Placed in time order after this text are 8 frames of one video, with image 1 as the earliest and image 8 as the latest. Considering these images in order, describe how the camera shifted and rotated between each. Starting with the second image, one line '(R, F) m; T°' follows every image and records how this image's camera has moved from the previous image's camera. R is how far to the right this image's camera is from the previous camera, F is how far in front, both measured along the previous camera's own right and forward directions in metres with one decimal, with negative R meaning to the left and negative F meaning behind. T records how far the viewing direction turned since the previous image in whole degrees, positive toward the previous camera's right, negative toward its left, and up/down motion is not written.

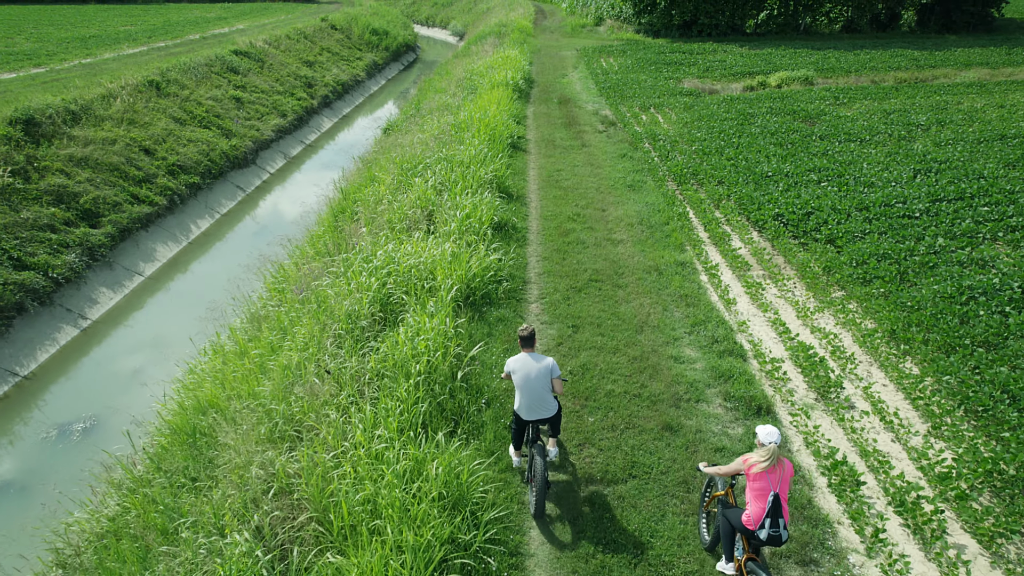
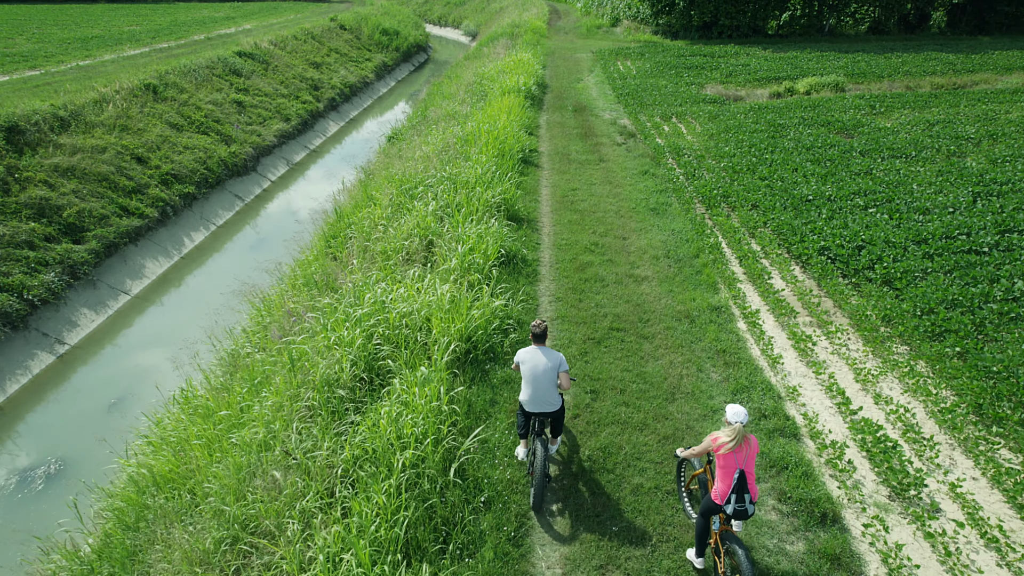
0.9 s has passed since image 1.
(0.0, +1.2) m; -1°
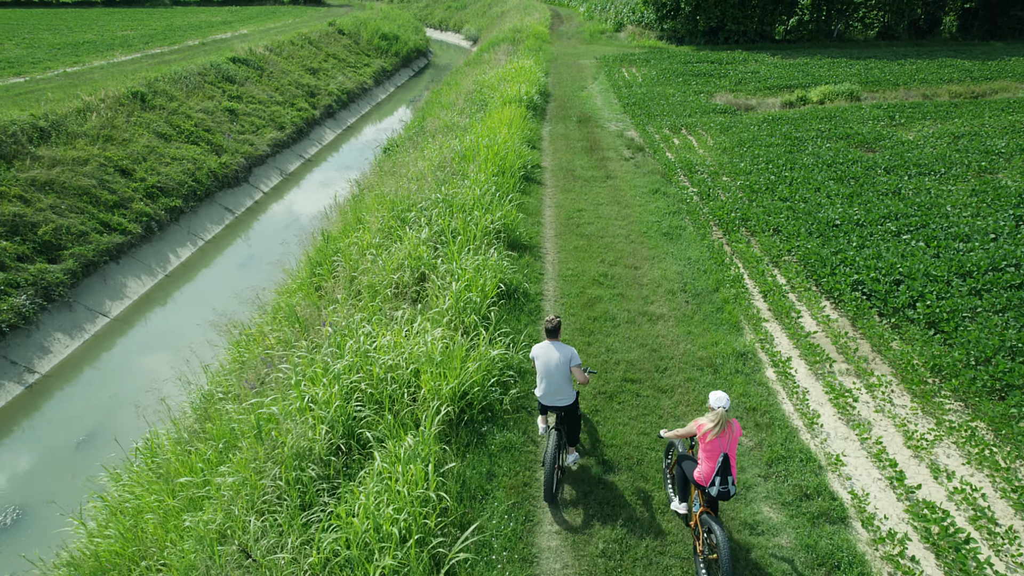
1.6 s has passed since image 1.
(0.0, +0.9) m; 0°
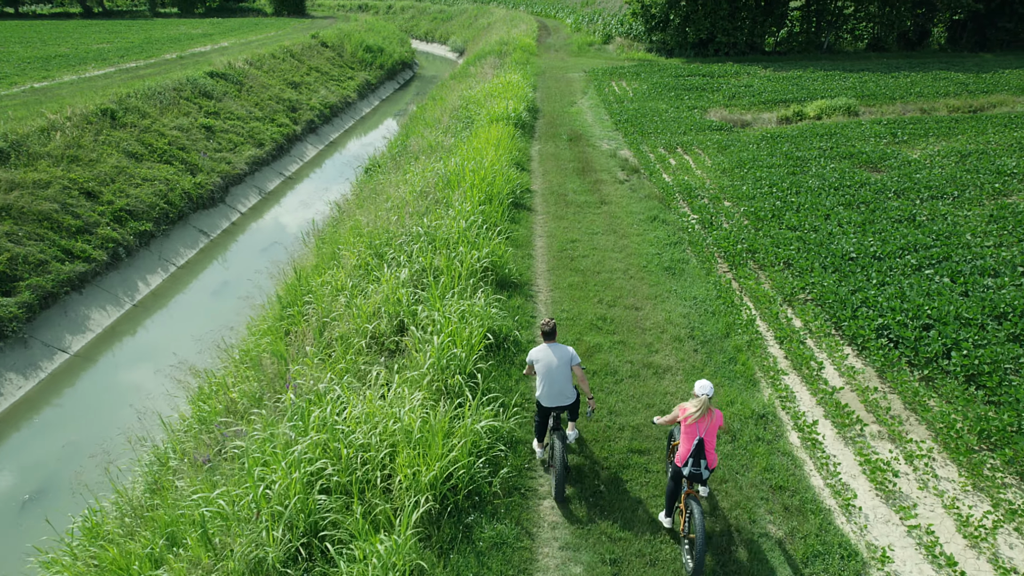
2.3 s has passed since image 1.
(0.0, +0.8) m; +1°
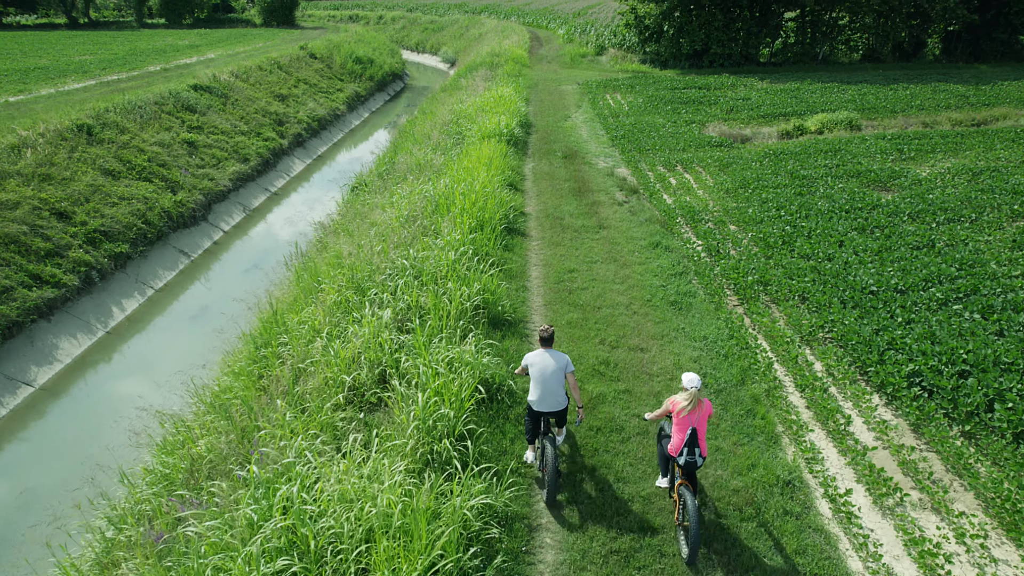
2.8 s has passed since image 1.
(0.0, +0.7) m; +1°
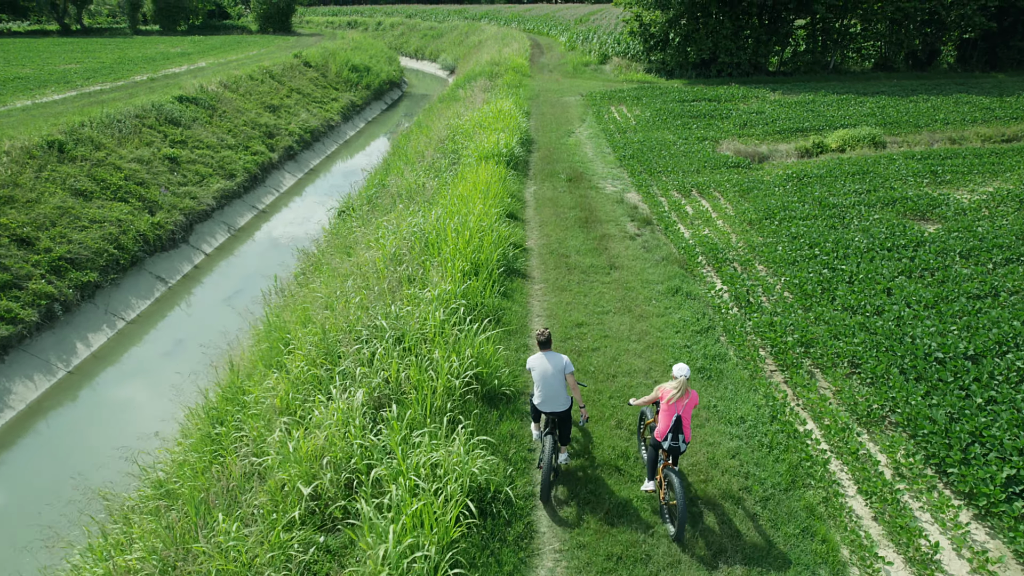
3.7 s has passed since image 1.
(0.0, +1.3) m; 0°
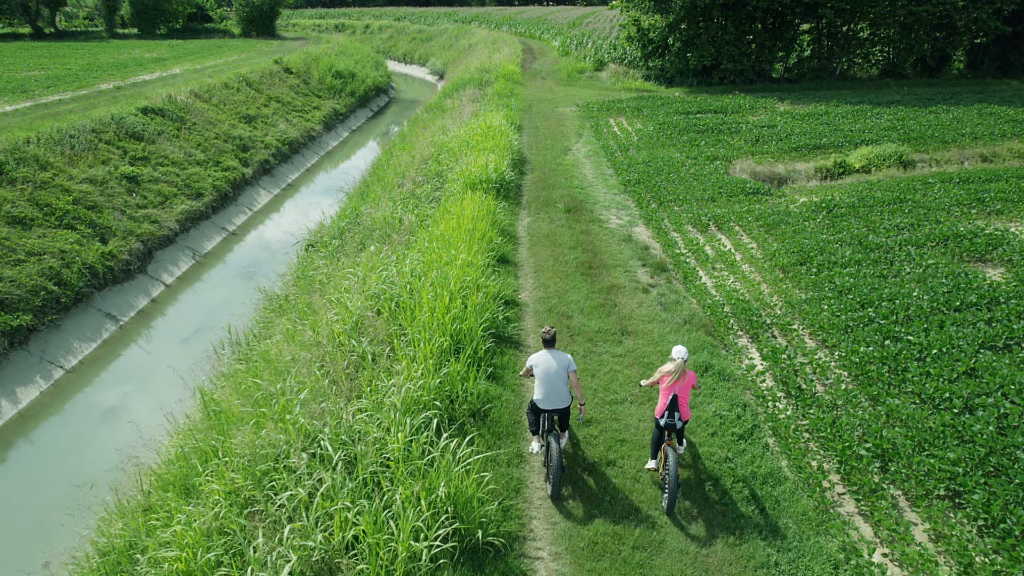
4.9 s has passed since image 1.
(0.0, +1.8) m; +1°
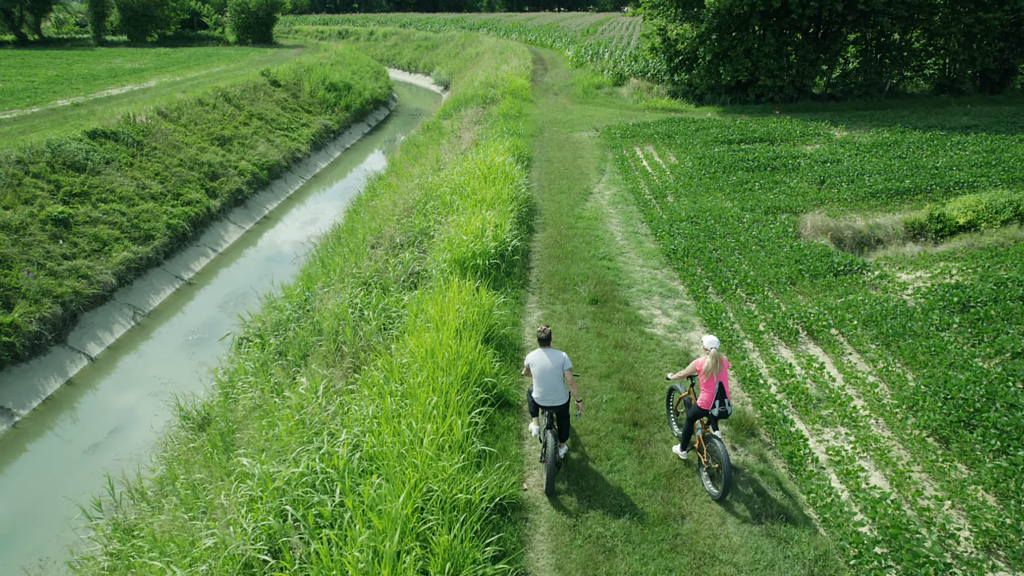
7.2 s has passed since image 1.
(+0.1, +3.7) m; -1°
